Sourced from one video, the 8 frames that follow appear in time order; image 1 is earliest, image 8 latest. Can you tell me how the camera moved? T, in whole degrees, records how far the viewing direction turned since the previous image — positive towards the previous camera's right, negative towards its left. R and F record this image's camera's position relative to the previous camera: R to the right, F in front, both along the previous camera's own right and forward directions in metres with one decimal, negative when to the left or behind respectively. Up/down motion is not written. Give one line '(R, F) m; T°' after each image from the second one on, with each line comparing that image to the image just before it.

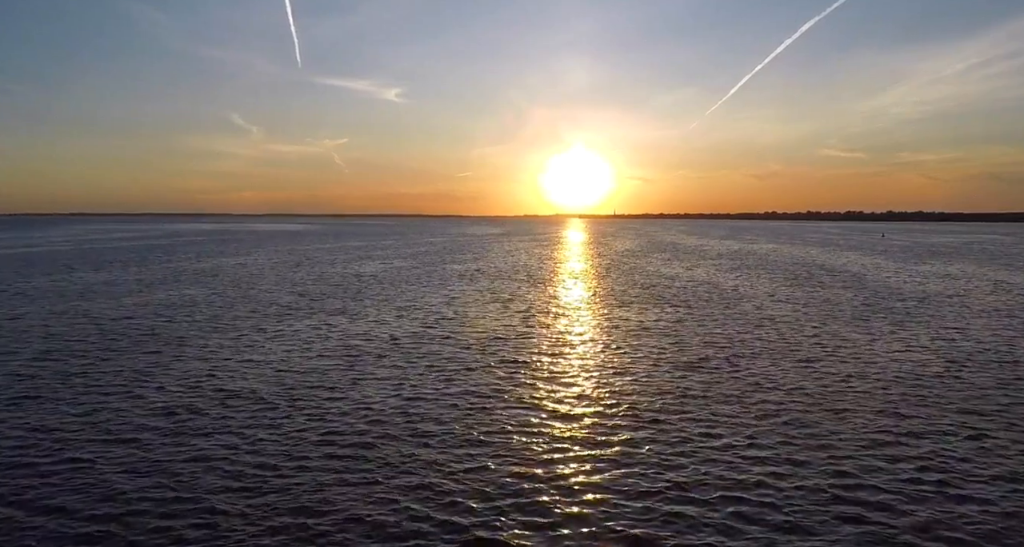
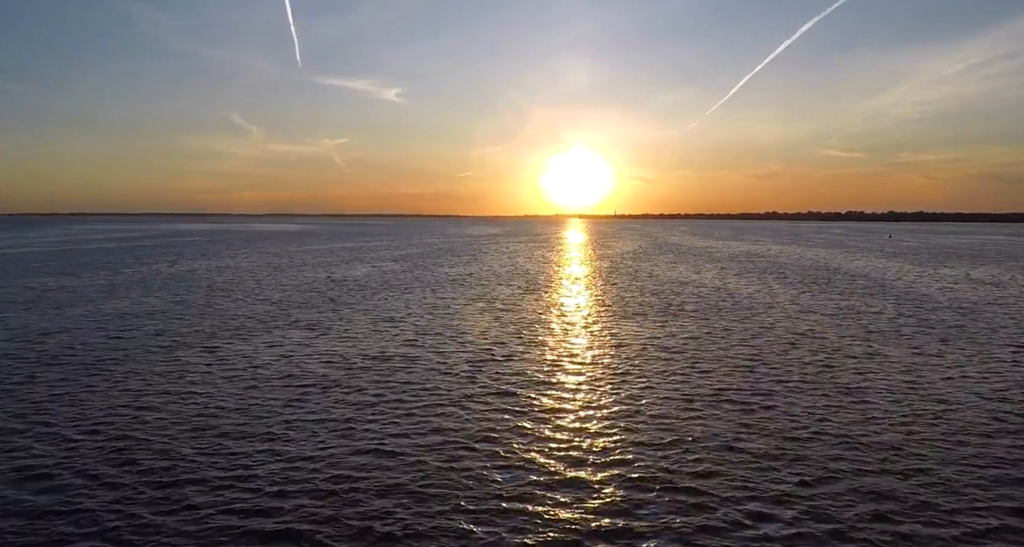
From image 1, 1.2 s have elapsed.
(+0.3, +3.4) m; 0°
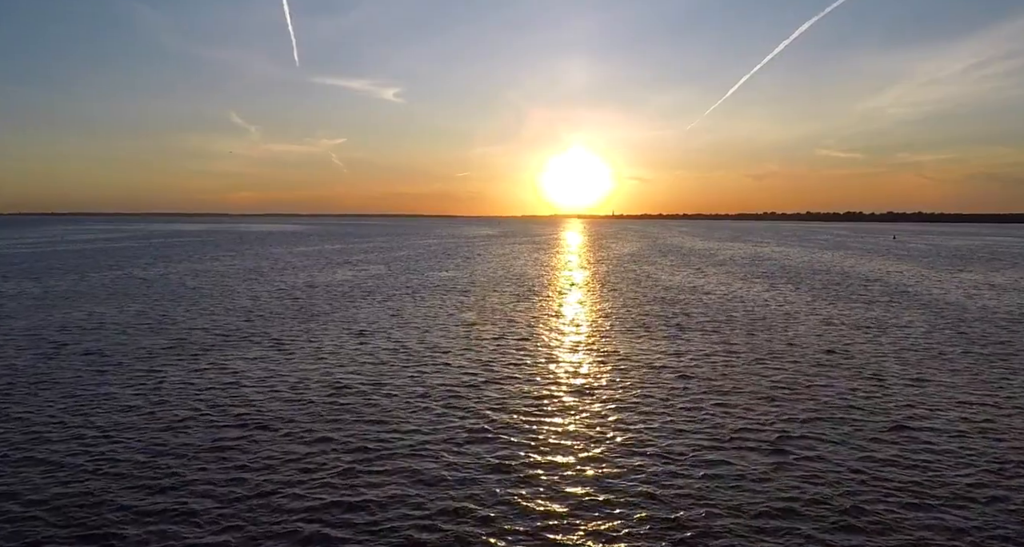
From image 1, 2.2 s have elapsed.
(+0.3, +3.1) m; 0°
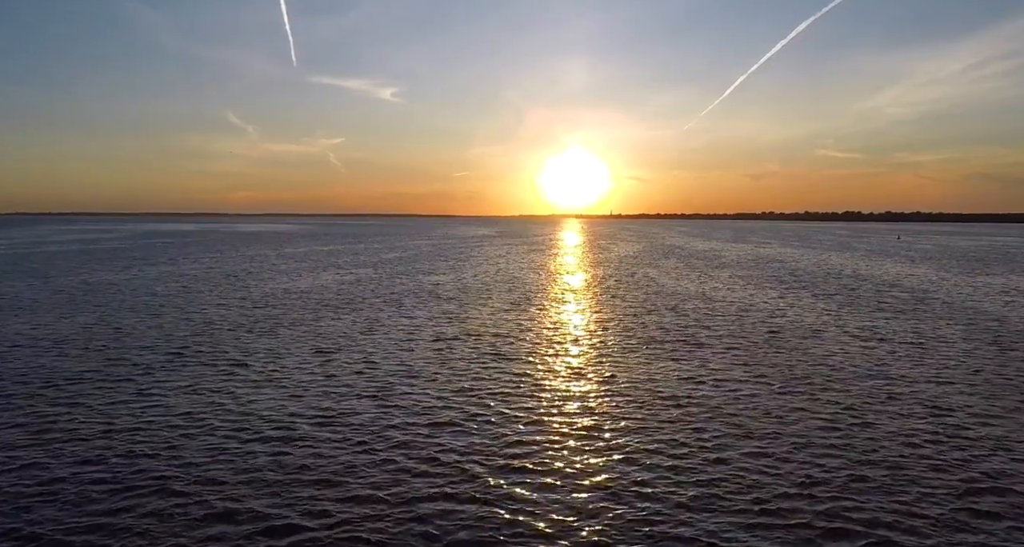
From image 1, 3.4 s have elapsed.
(+0.3, +3.1) m; 0°
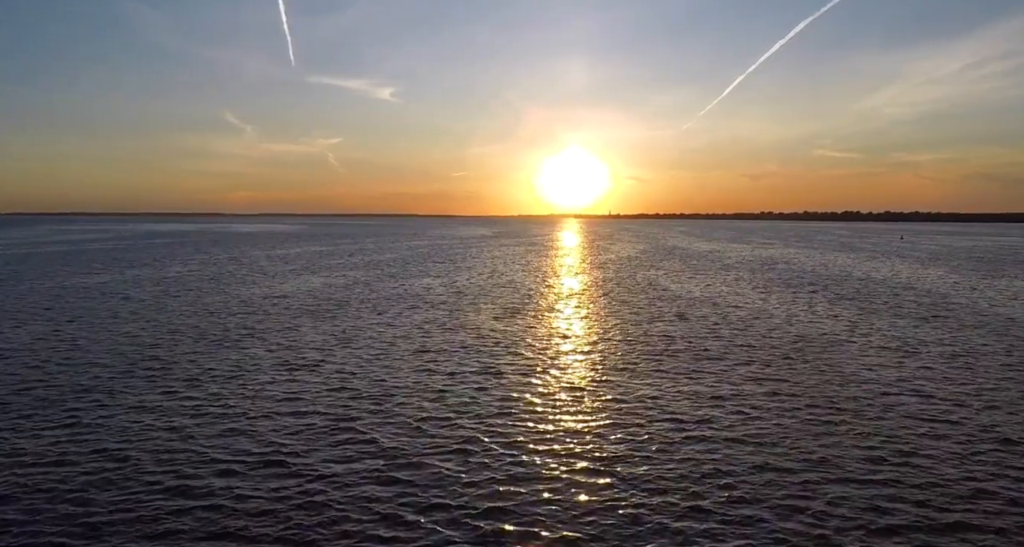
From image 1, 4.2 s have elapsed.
(+0.2, +2.2) m; 0°
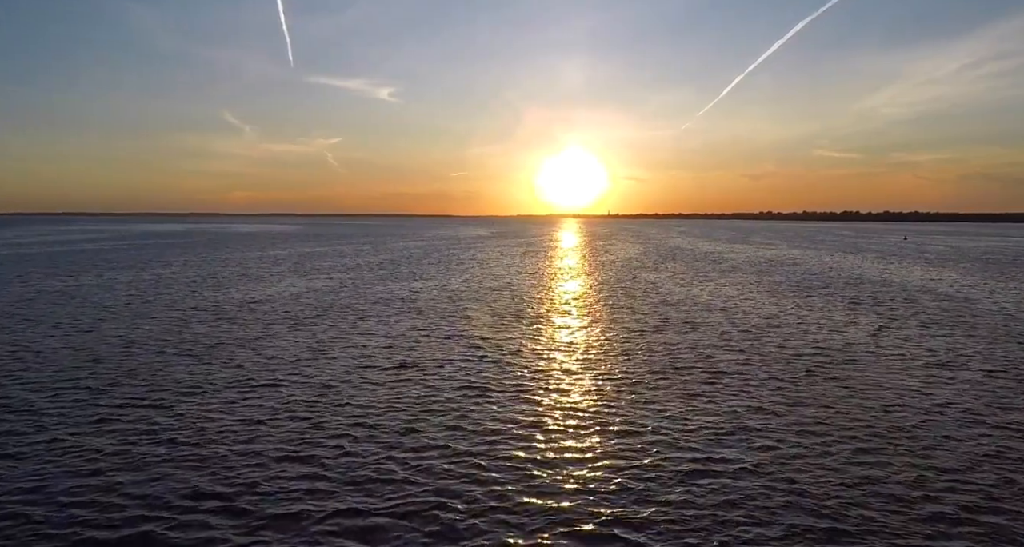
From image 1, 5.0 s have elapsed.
(+0.2, +2.2) m; 0°
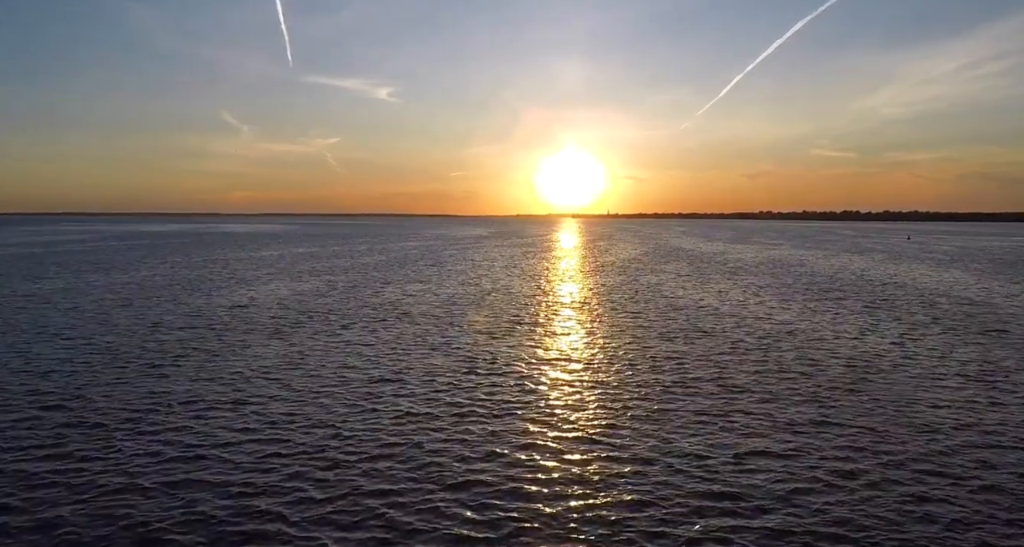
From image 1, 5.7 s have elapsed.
(+0.1, +1.9) m; 0°
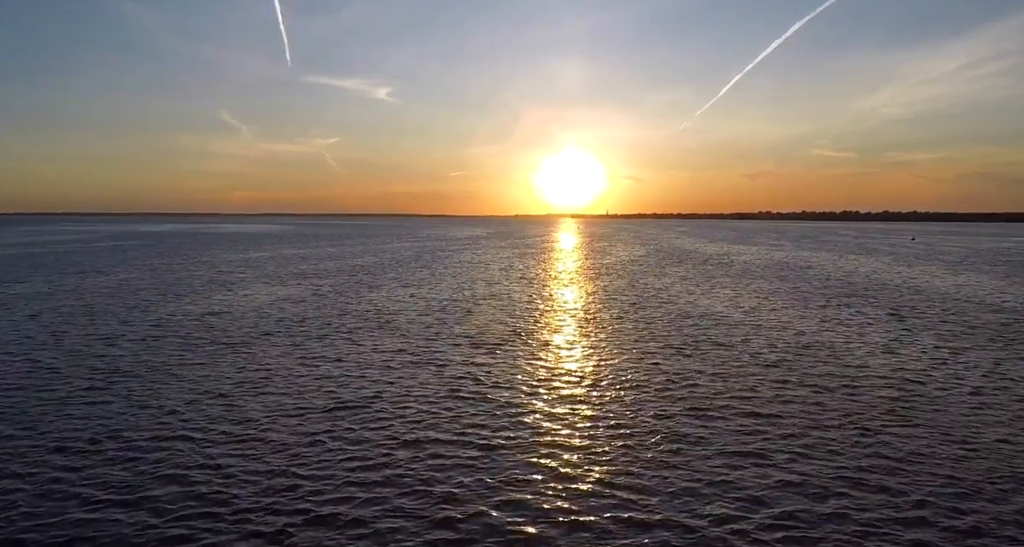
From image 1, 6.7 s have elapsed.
(+0.2, +2.3) m; 0°
